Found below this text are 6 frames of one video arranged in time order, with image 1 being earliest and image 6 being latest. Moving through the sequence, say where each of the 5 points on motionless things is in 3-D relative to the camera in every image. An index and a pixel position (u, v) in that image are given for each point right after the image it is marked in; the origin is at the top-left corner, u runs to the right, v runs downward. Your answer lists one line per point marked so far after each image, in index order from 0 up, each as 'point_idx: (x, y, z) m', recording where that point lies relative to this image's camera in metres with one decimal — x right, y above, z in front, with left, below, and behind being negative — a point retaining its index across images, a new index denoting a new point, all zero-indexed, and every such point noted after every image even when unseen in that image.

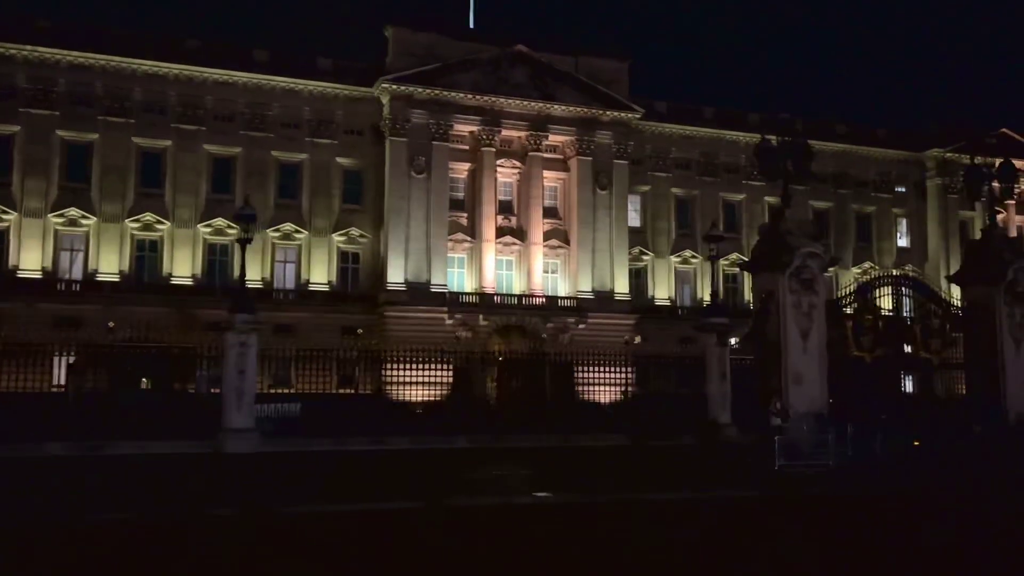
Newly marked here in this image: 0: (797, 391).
0: (+5.6, -2.0, +20.0) m
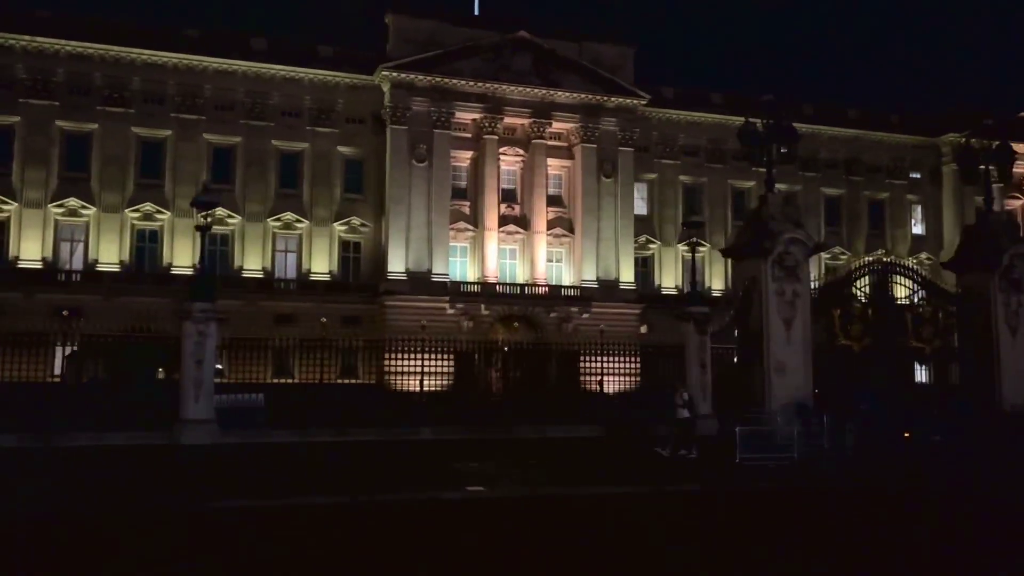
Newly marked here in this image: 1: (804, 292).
0: (+5.1, -1.8, +19.4) m
1: (+5.6, -0.1, +19.7) m
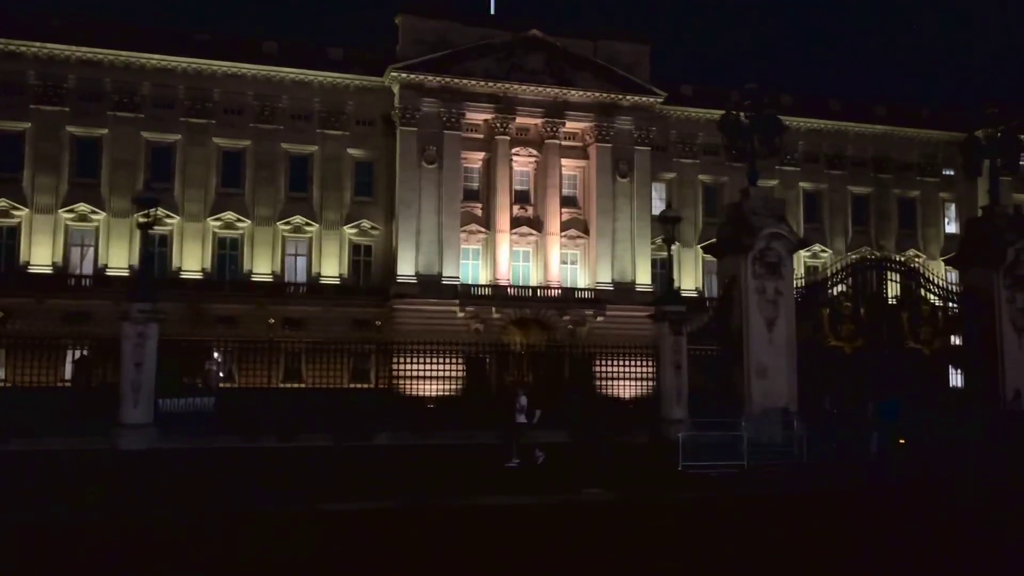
0: (+4.5, -1.7, +18.4) m
1: (+5.0, 0.0, +18.7) m
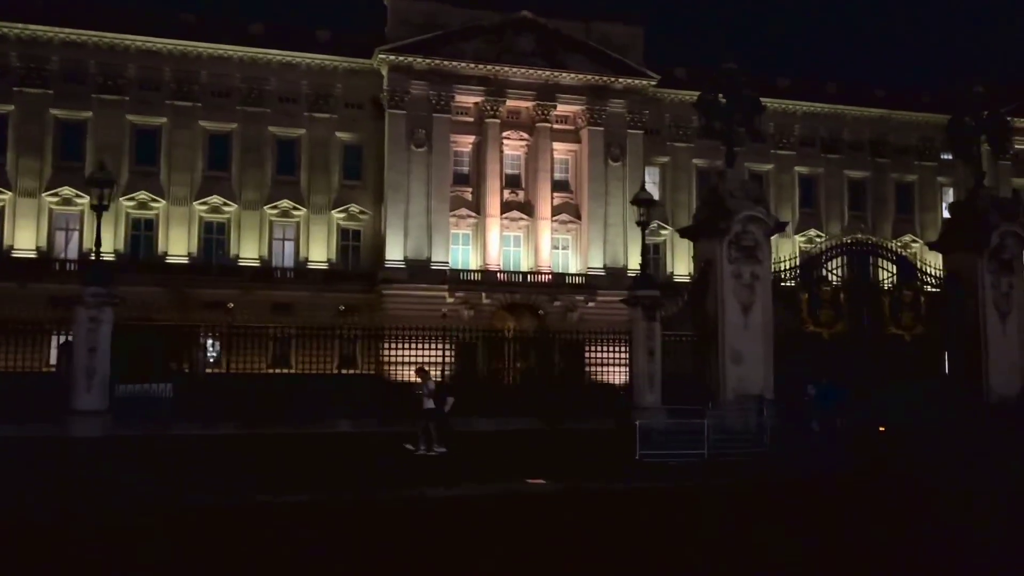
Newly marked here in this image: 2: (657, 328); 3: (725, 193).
0: (+3.9, -1.5, +18.0) m
1: (+4.5, +0.2, +18.2) m
2: (+2.7, -0.7, +18.7) m
3: (+3.8, +1.7, +18.3) m
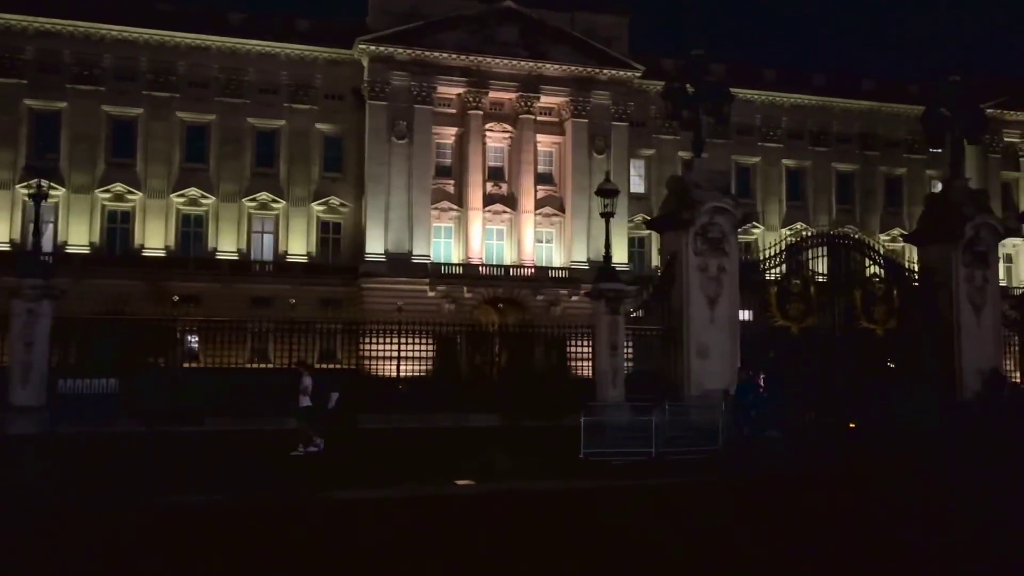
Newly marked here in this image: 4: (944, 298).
0: (+3.2, -1.3, +17.5) m
1: (+3.8, +0.4, +17.7) m
2: (+2.0, -0.6, +18.3) m
3: (+3.1, +1.8, +17.8) m
4: (+8.0, -0.2, +18.9) m
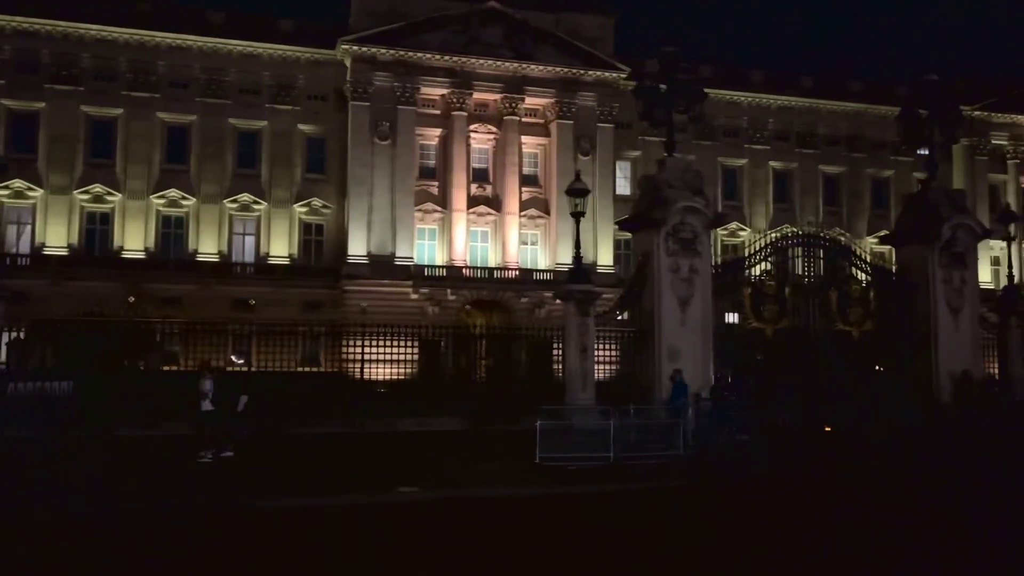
0: (+2.7, -1.4, +17.2) m
1: (+3.2, +0.3, +17.4) m
2: (+1.4, -0.6, +17.9) m
3: (+2.6, +1.8, +17.5) m
4: (+7.4, -0.2, +18.6) m
